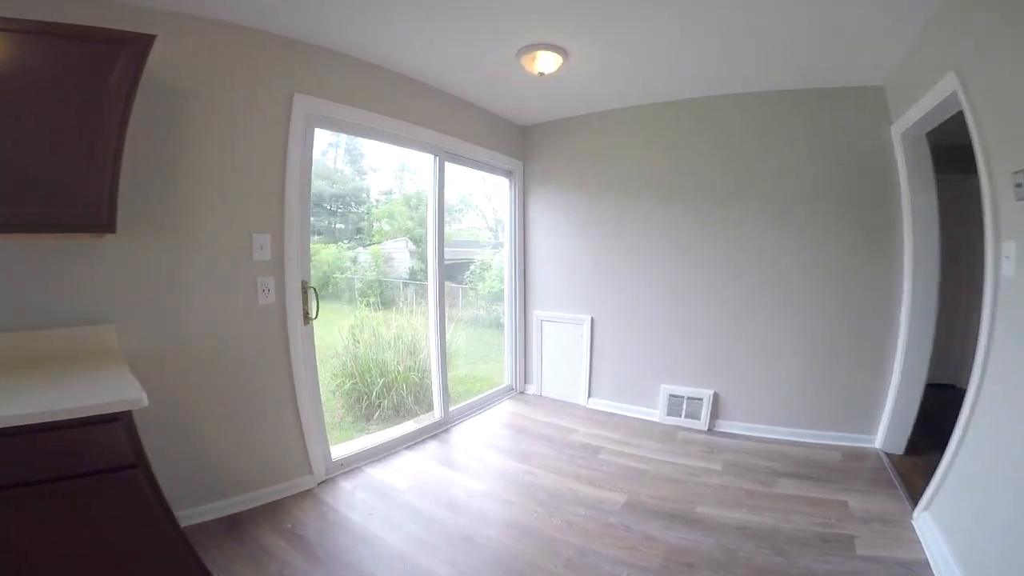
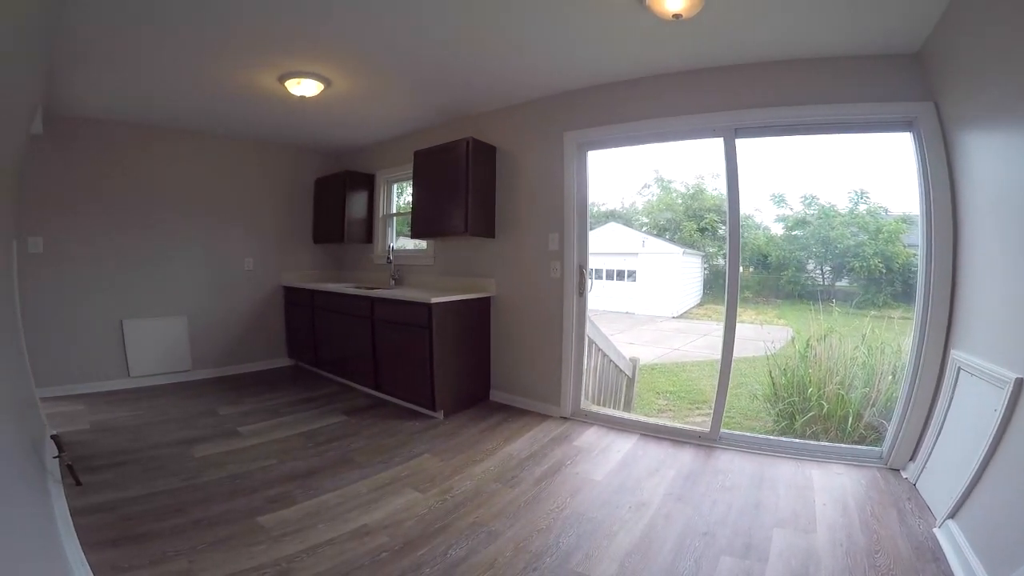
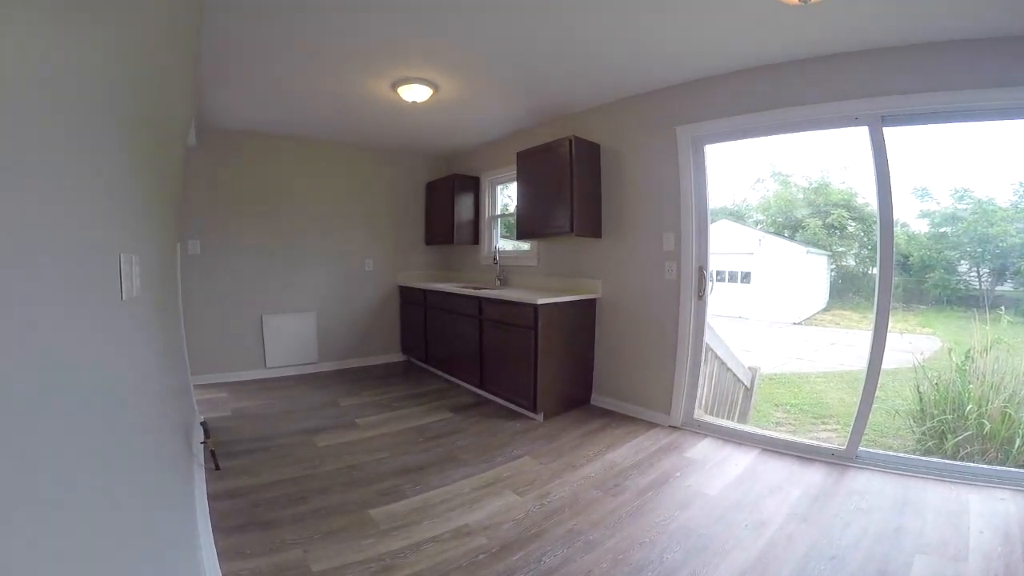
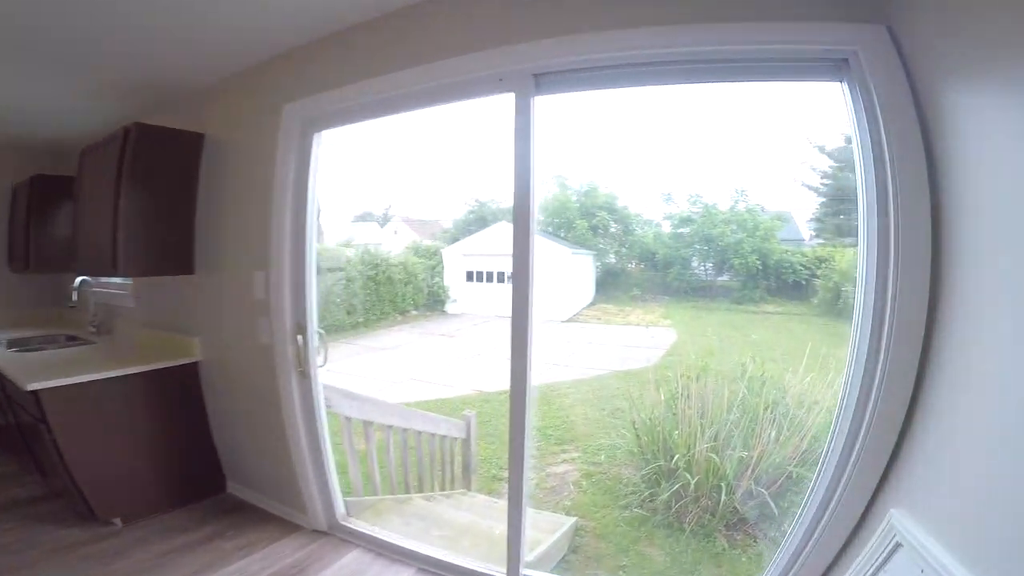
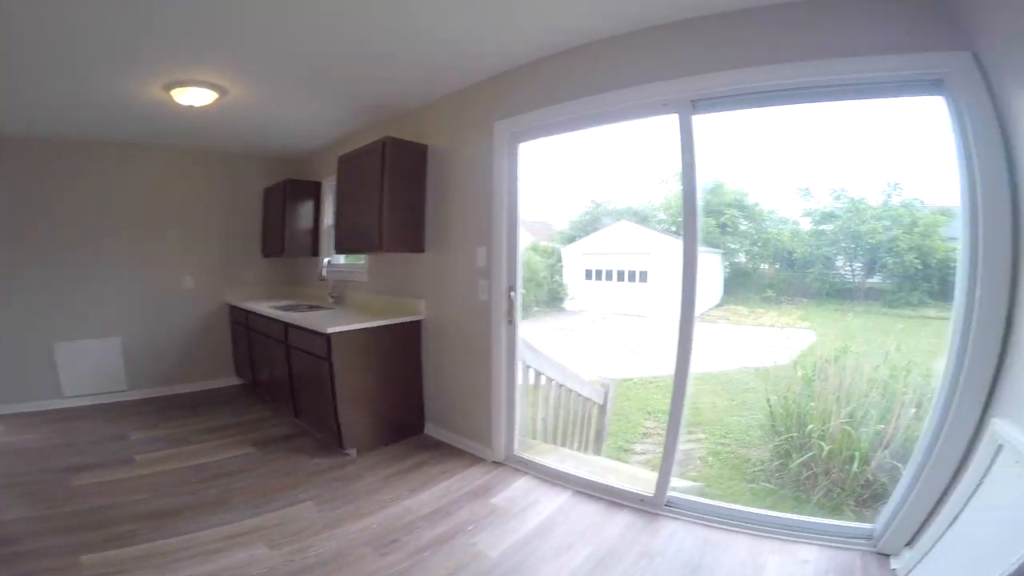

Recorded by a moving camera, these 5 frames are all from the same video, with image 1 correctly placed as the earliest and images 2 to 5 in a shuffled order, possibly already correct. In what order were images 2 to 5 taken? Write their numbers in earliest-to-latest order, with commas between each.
2, 3, 5, 4
